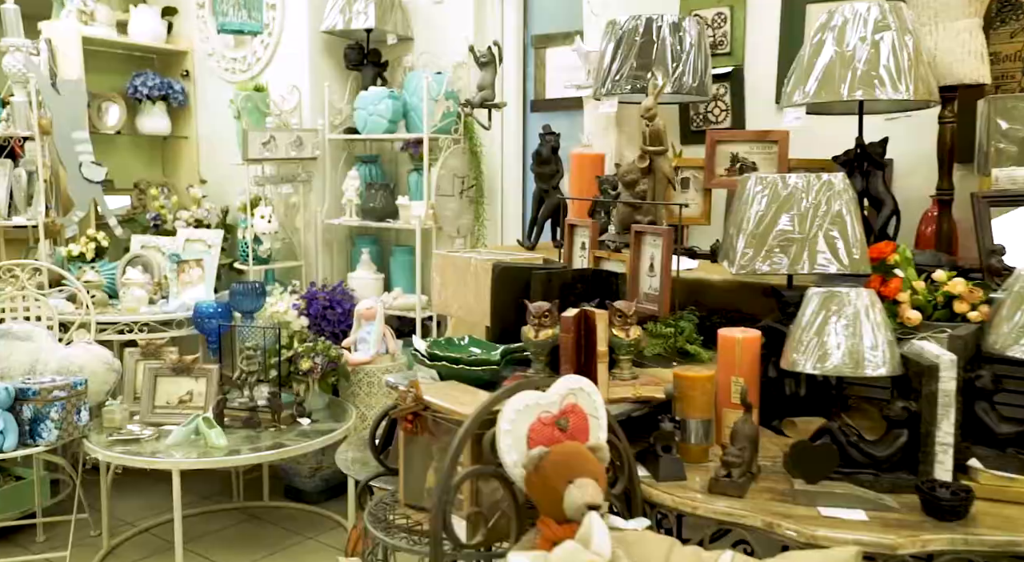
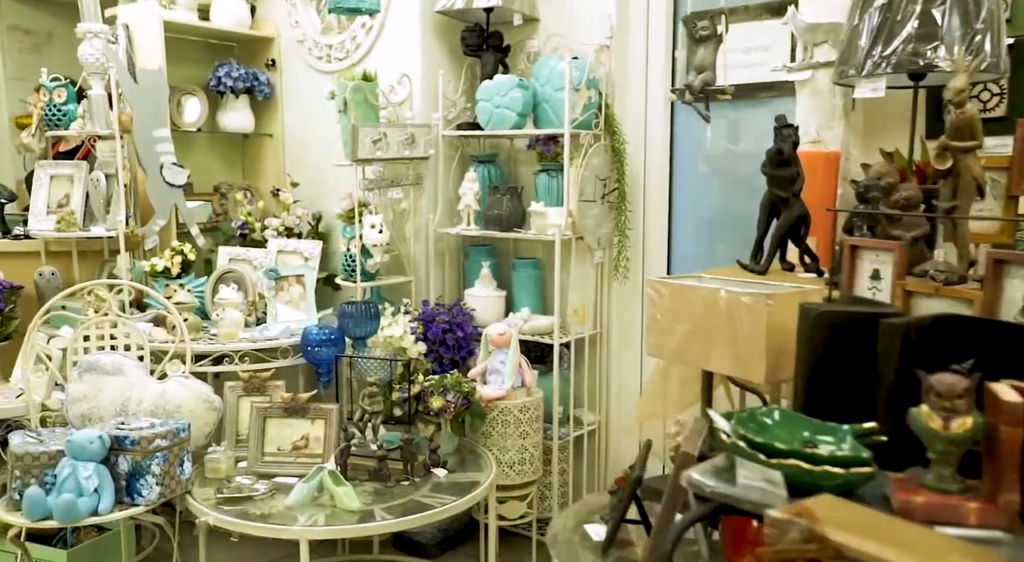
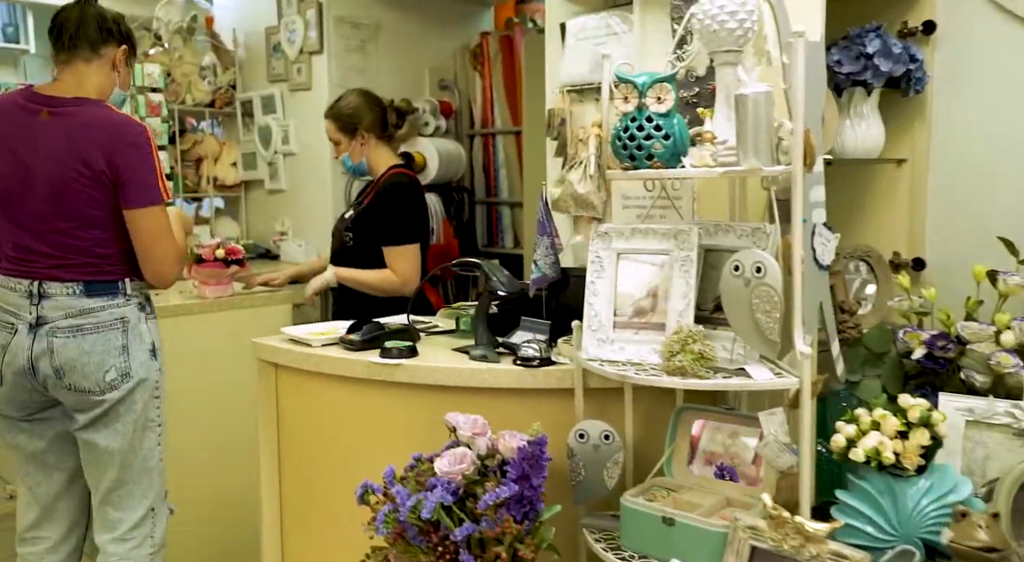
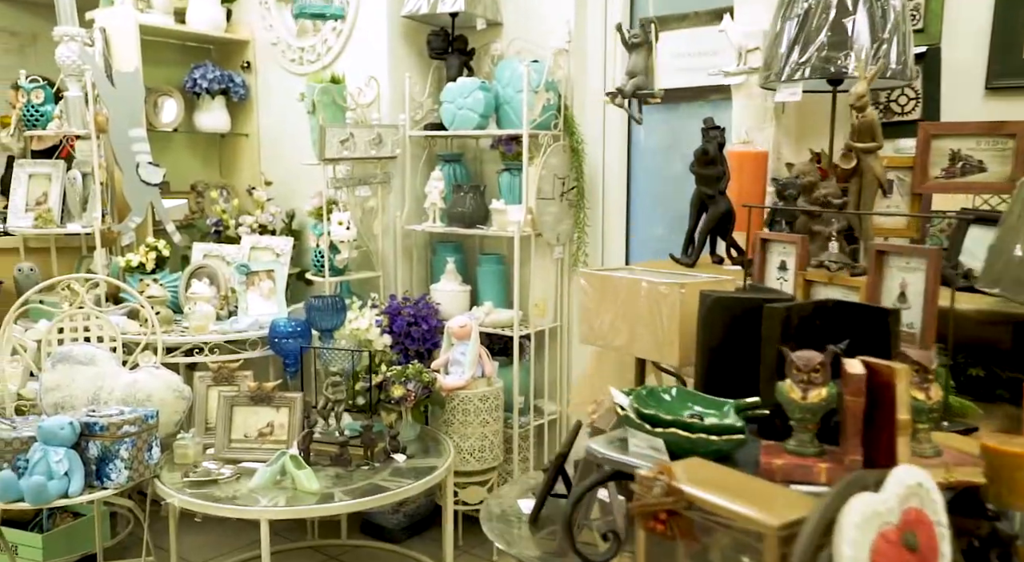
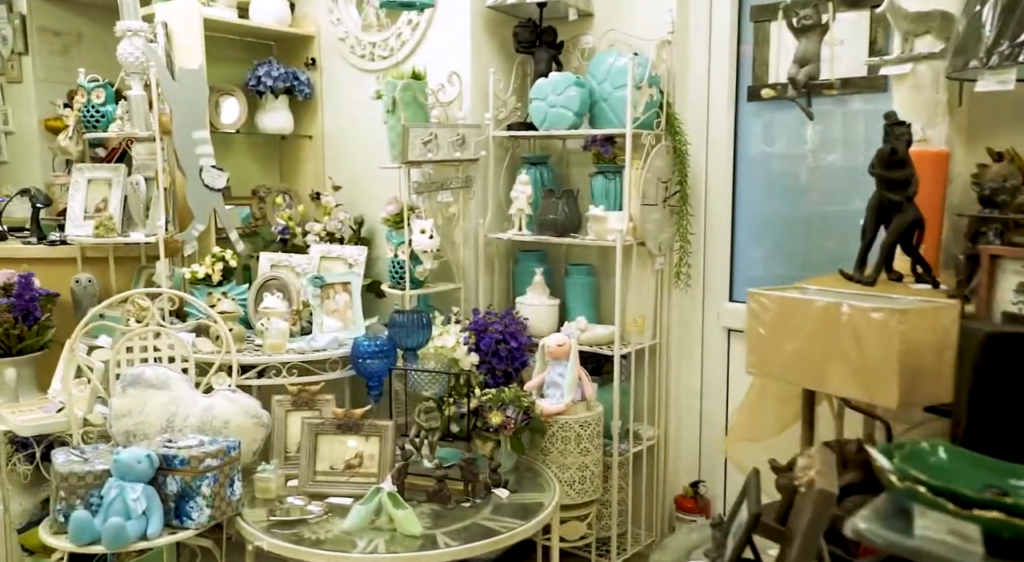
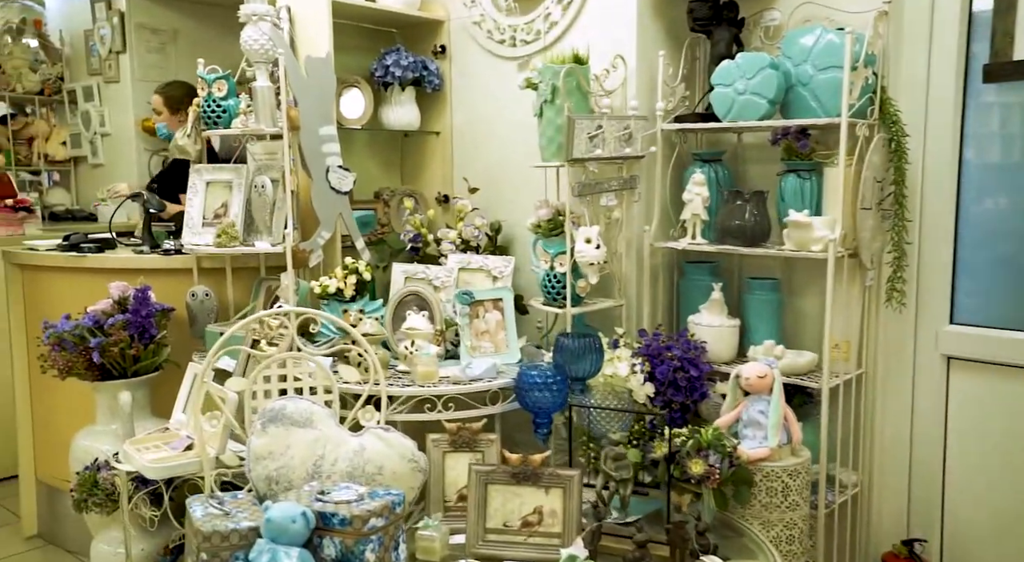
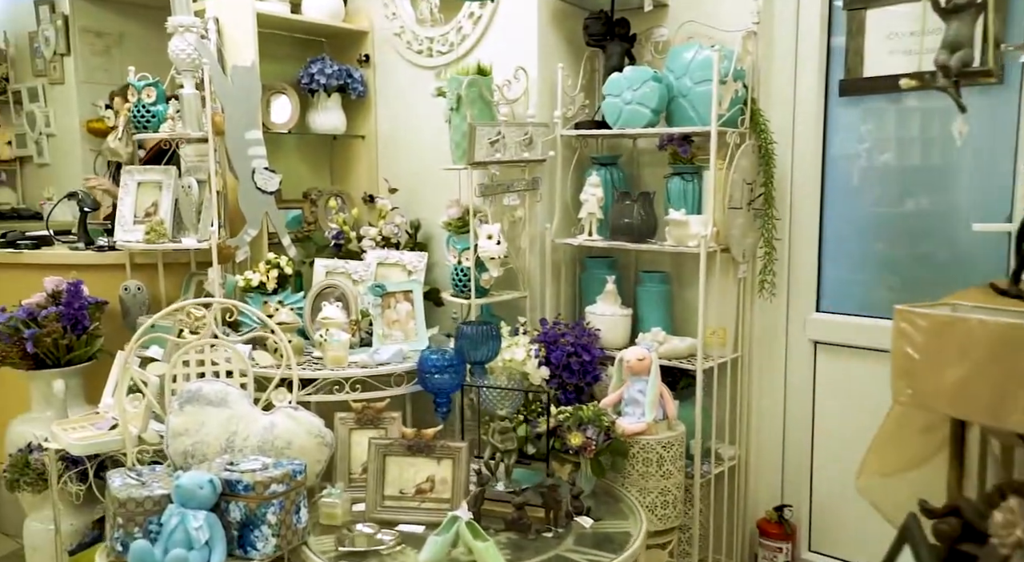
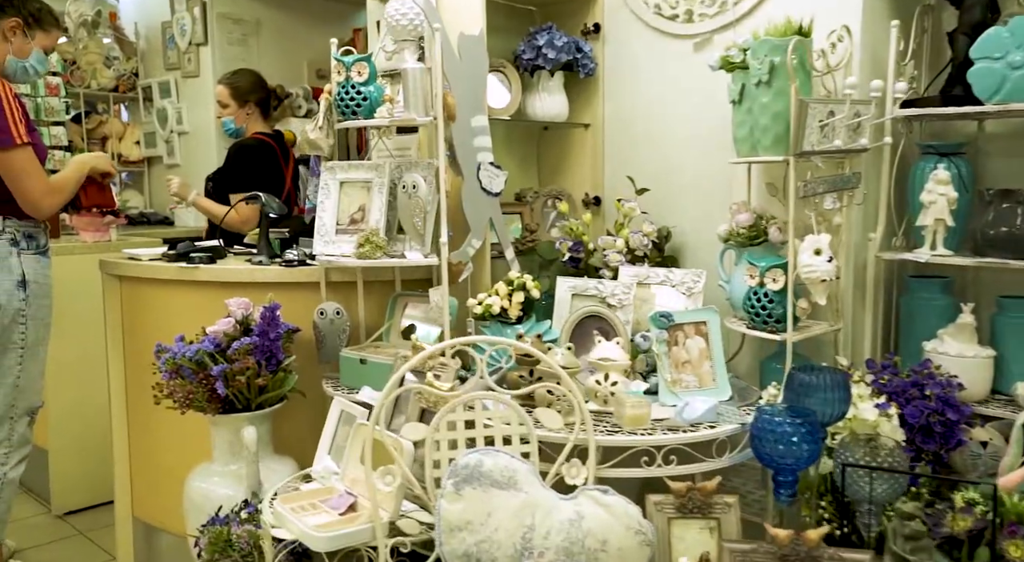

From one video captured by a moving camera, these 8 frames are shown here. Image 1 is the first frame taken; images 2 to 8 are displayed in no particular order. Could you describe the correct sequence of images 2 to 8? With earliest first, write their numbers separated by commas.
4, 2, 5, 7, 6, 8, 3
